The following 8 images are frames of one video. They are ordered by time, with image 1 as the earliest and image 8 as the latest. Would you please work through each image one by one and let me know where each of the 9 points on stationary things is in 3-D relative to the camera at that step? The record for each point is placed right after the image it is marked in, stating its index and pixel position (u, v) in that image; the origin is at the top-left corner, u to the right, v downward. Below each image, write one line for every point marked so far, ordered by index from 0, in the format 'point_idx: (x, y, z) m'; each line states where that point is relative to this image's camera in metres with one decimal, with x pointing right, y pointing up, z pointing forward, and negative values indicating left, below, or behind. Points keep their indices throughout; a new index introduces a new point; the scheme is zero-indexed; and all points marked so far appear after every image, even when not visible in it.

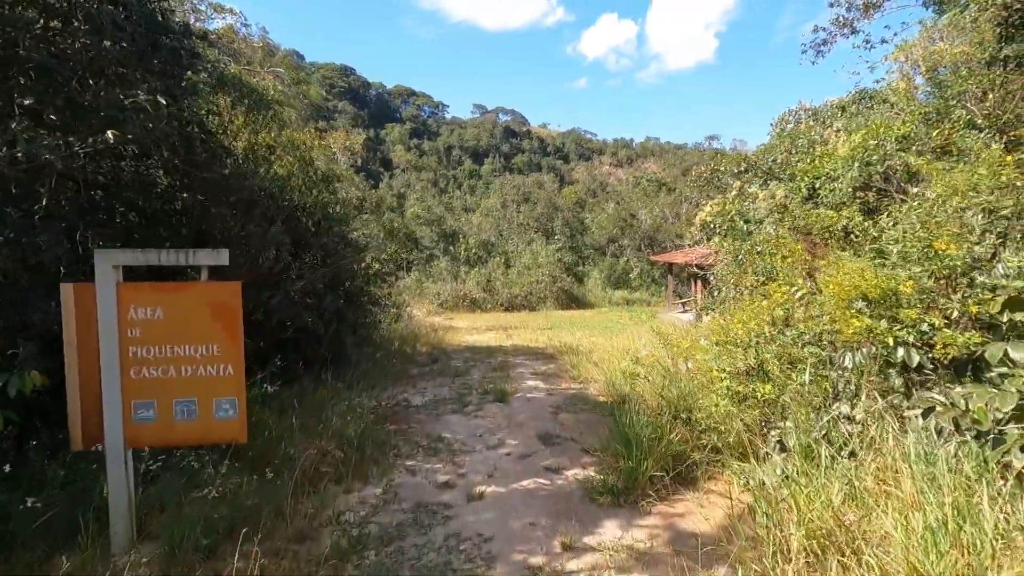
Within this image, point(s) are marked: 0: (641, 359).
0: (+2.0, -1.1, +8.2) m
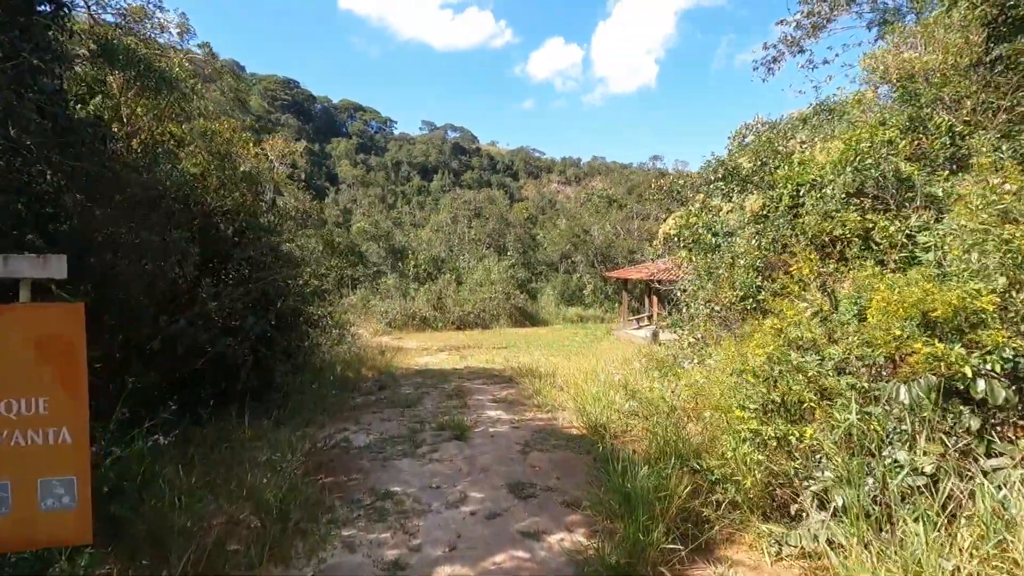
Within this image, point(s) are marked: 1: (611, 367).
0: (+1.4, -1.4, +7.5) m
1: (+1.7, -1.4, +9.2) m
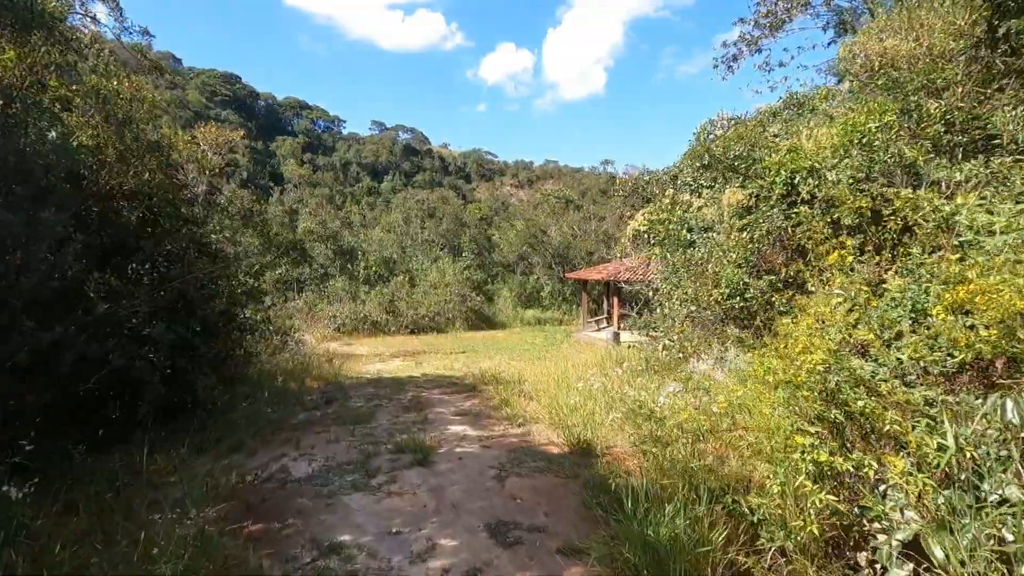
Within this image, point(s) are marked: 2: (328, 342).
0: (+1.0, -1.3, +6.8) m
1: (+1.1, -1.4, +8.5) m
2: (-6.6, -2.0, +19.2) m
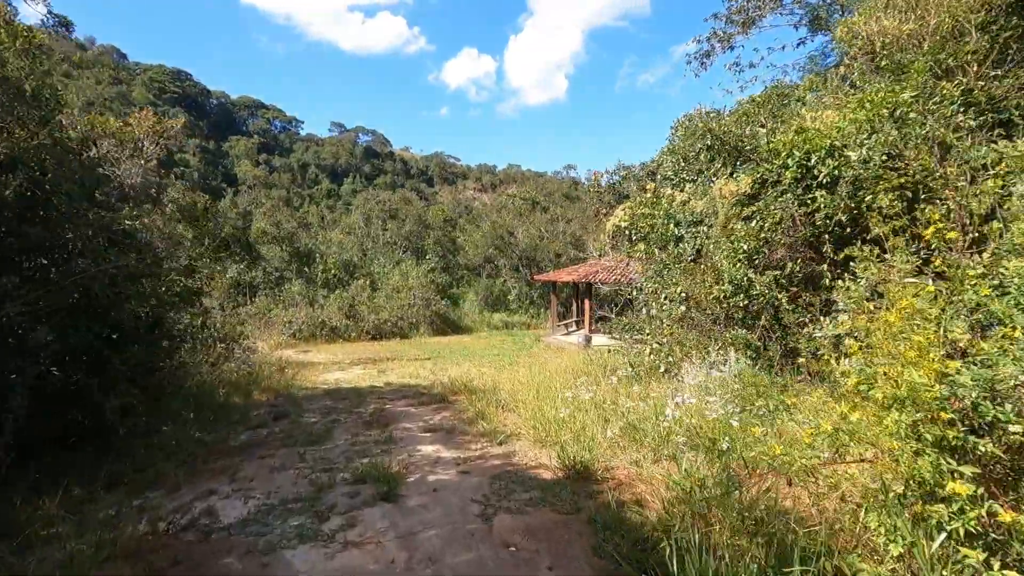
0: (+0.7, -1.3, +6.0) m
1: (+0.8, -1.4, +7.7) m
2: (-7.7, -2.1, +17.9) m
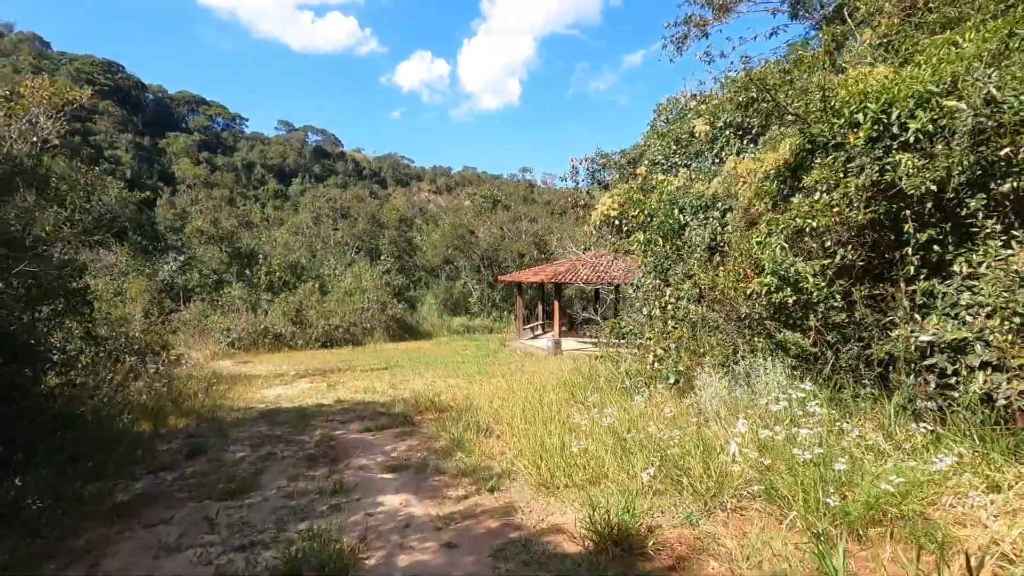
0: (+0.7, -1.3, +4.7) m
1: (+0.5, -1.3, +6.4) m
2: (-8.8, -2.2, +15.8) m
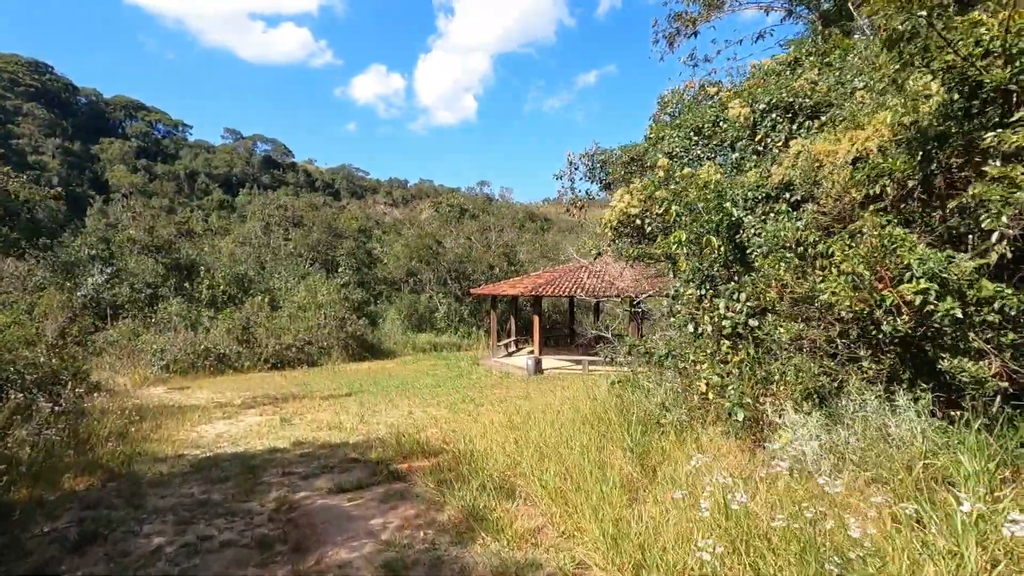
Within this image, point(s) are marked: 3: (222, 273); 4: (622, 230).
0: (+1.0, -1.3, +3.3) m
1: (+0.7, -1.4, +5.0) m
2: (-9.3, -2.6, +13.5) m
3: (-10.9, +0.6, +20.1) m
4: (+1.6, +0.8, +7.7) m
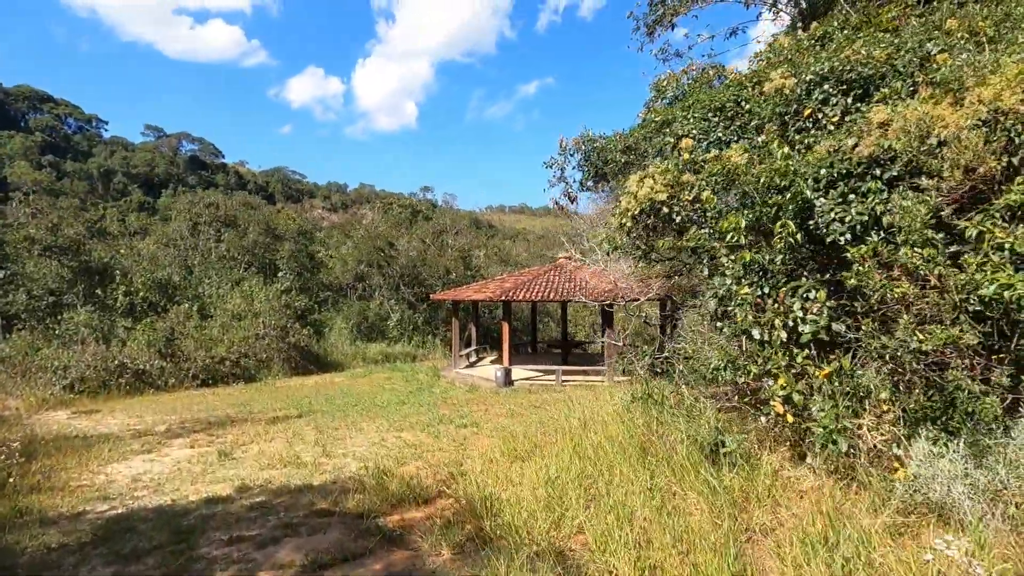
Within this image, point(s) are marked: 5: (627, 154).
0: (+1.5, -1.3, +2.1) m
1: (+1.0, -1.4, +3.8) m
2: (-9.9, -2.7, +11.2) m
3: (-12.2, +0.4, +17.6) m
4: (+1.6, +0.8, +6.6) m
5: (+1.8, +2.2, +8.7) m
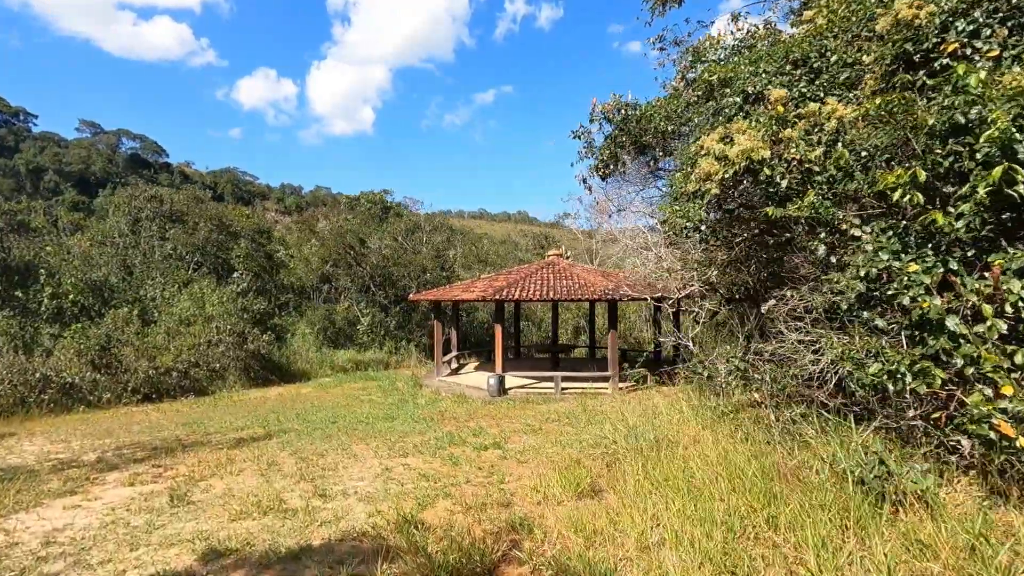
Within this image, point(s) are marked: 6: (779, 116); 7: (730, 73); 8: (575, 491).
0: (+2.3, -1.1, +0.8) m
1: (+1.8, -1.2, +2.5) m
2: (-9.7, -2.6, +8.9) m
3: (-12.5, +0.4, +15.1) m
4: (+2.1, +1.0, +5.4) m
5: (+2.1, +2.3, +7.5) m
6: (+2.6, +1.7, +5.3) m
7: (+2.7, +2.7, +6.7) m
8: (+0.4, -1.6, +4.6) m
